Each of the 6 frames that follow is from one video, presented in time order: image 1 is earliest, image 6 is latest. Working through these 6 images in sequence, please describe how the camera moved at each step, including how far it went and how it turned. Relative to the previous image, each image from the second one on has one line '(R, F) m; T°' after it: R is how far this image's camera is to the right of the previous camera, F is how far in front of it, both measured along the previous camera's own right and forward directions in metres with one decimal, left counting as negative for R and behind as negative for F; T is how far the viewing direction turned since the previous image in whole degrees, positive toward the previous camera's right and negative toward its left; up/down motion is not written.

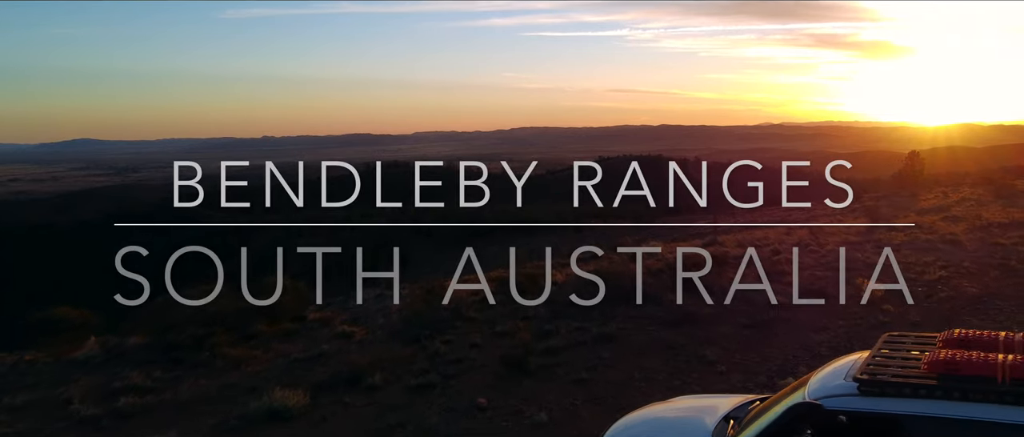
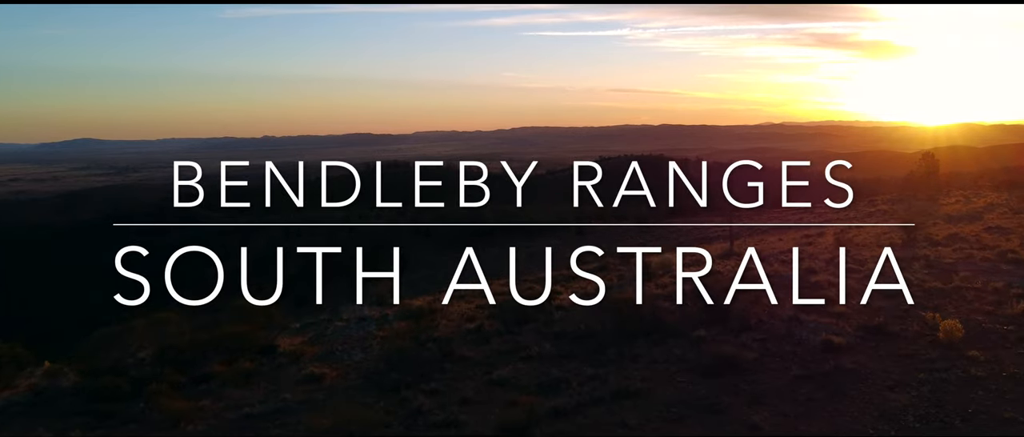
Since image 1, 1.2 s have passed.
(0.0, +0.3) m; 0°
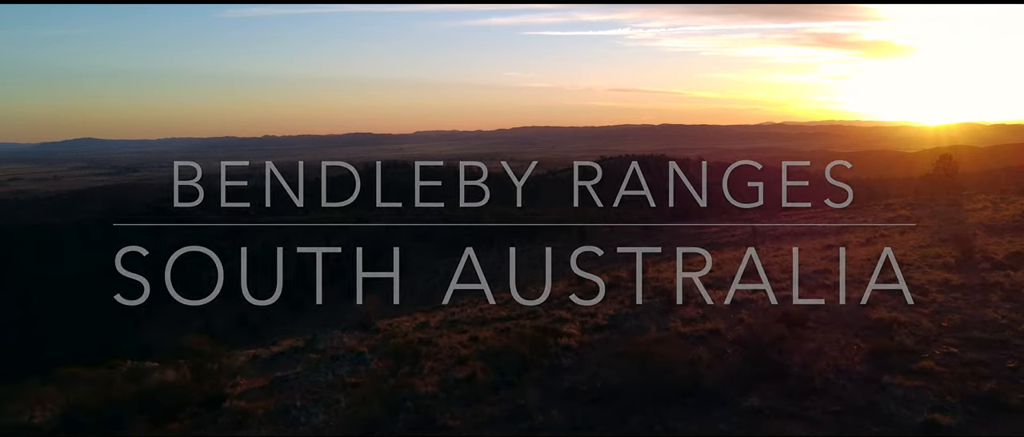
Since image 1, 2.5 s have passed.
(0.0, +0.6) m; 0°
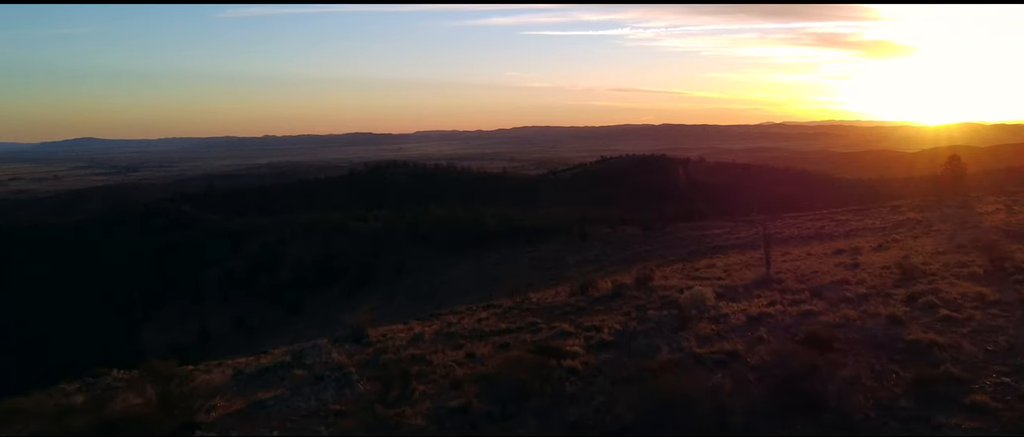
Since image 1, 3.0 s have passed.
(0.0, +0.4) m; 0°
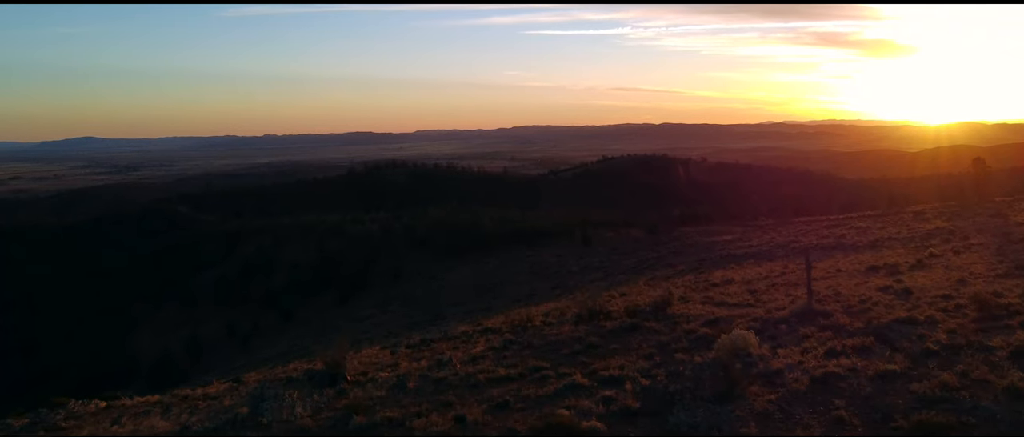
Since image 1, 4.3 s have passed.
(0.0, +1.2) m; 0°
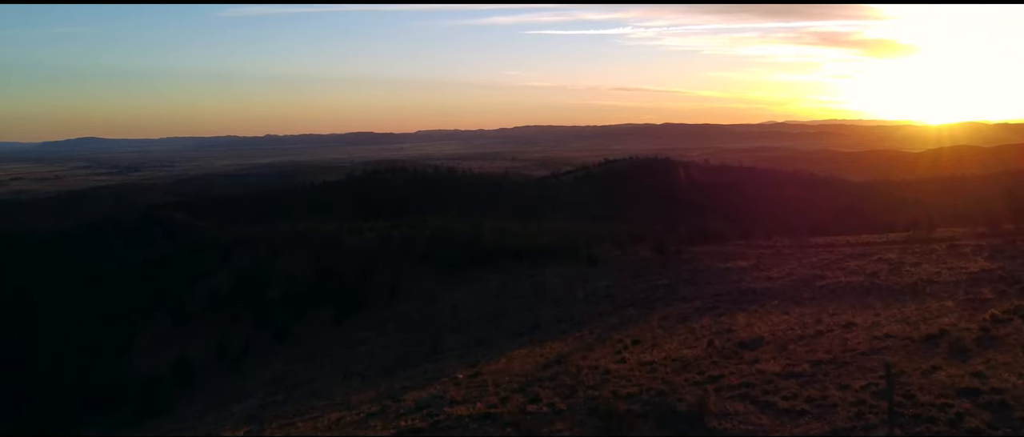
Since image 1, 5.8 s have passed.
(0.0, +1.6) m; 0°
